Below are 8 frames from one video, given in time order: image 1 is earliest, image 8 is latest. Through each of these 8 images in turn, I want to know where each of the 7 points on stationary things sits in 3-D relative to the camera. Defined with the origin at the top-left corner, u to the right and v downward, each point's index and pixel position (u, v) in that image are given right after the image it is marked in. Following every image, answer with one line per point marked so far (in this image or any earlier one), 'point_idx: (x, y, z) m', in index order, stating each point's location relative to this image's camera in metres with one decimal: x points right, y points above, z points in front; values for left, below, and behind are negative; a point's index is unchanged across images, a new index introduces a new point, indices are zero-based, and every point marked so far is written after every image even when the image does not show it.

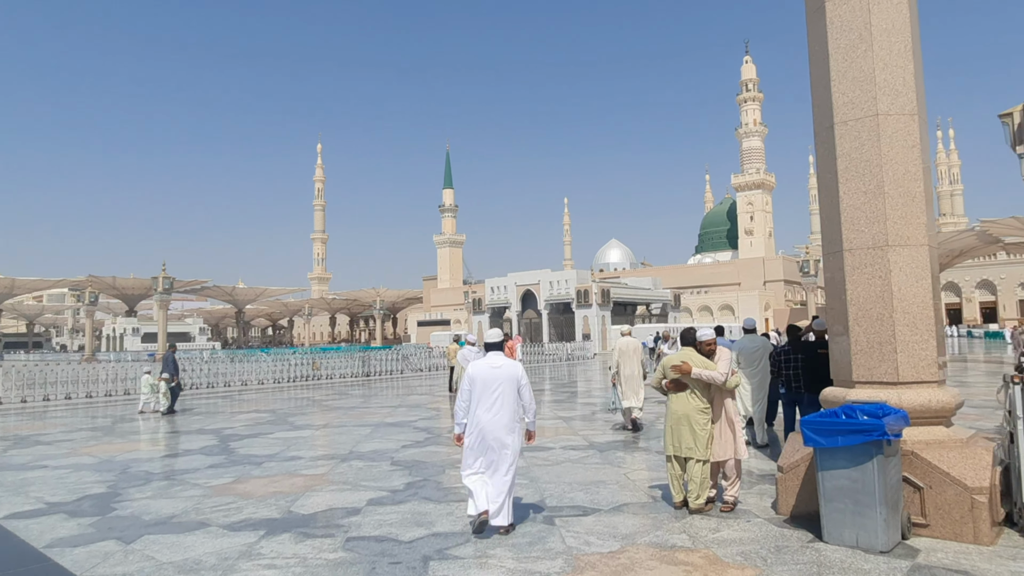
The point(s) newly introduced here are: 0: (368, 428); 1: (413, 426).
0: (-1.9, -1.8, +9.0) m
1: (-1.3, -1.9, +9.2) m
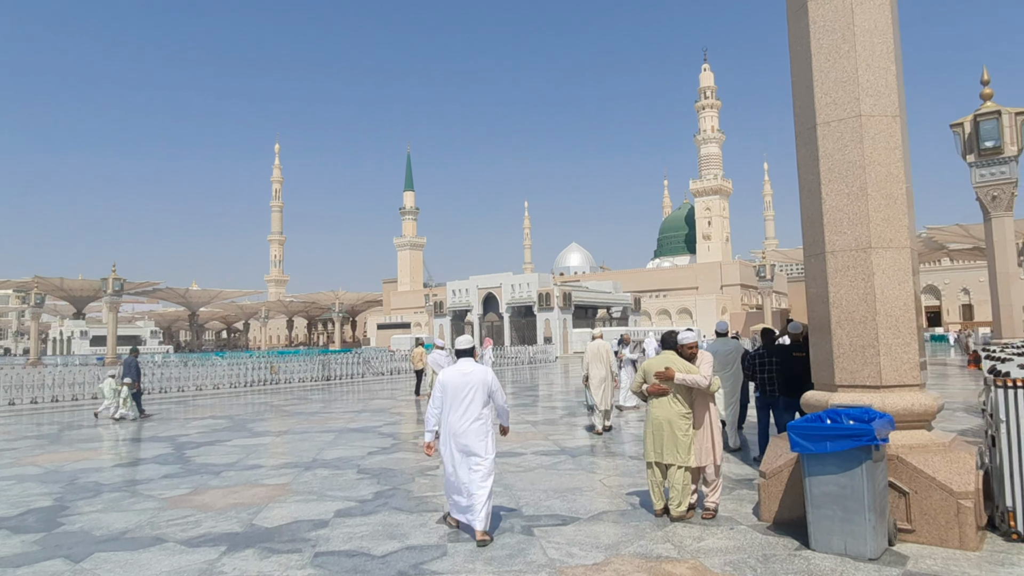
0: (-2.3, -1.9, +8.7) m
1: (-1.8, -1.9, +9.0) m
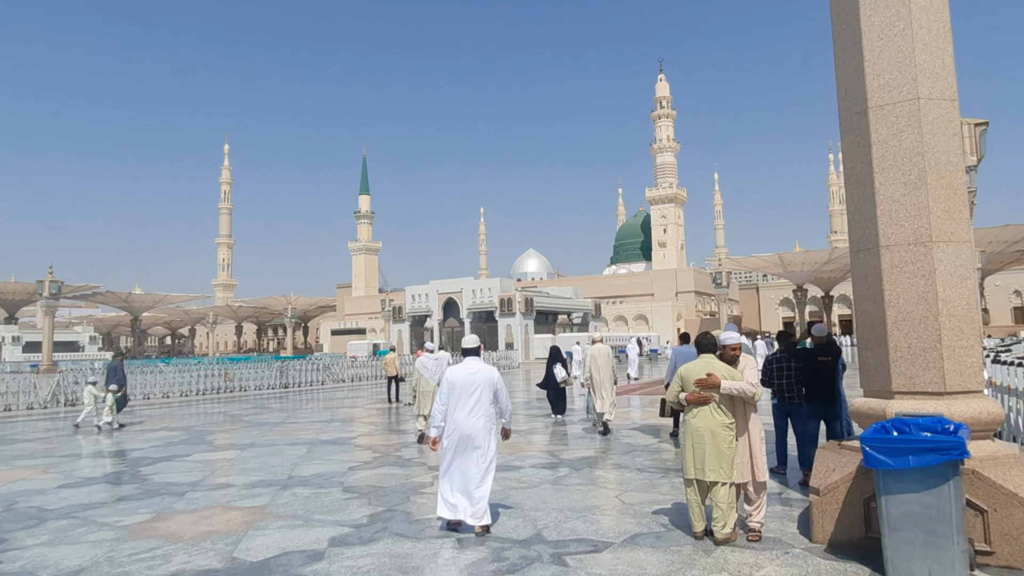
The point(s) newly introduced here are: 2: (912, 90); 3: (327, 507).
0: (-2.4, -1.8, +8.0) m
1: (-1.9, -1.9, +8.3) m
2: (+2.3, +1.2, +4.0) m
3: (-1.4, -1.6, +5.0) m
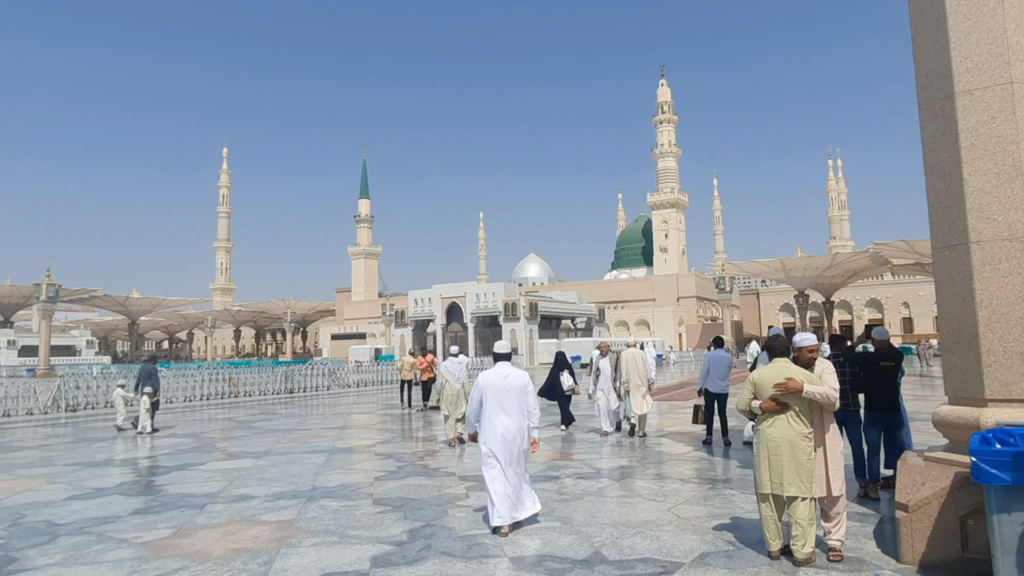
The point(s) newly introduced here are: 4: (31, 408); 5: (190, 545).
0: (-2.1, -1.9, +7.6) m
1: (-1.6, -1.9, +8.0) m
2: (+2.7, +1.2, +3.7) m
3: (-1.0, -1.6, +4.7) m
4: (-10.4, -2.6, +14.9) m
5: (-1.9, -1.5, +4.2) m
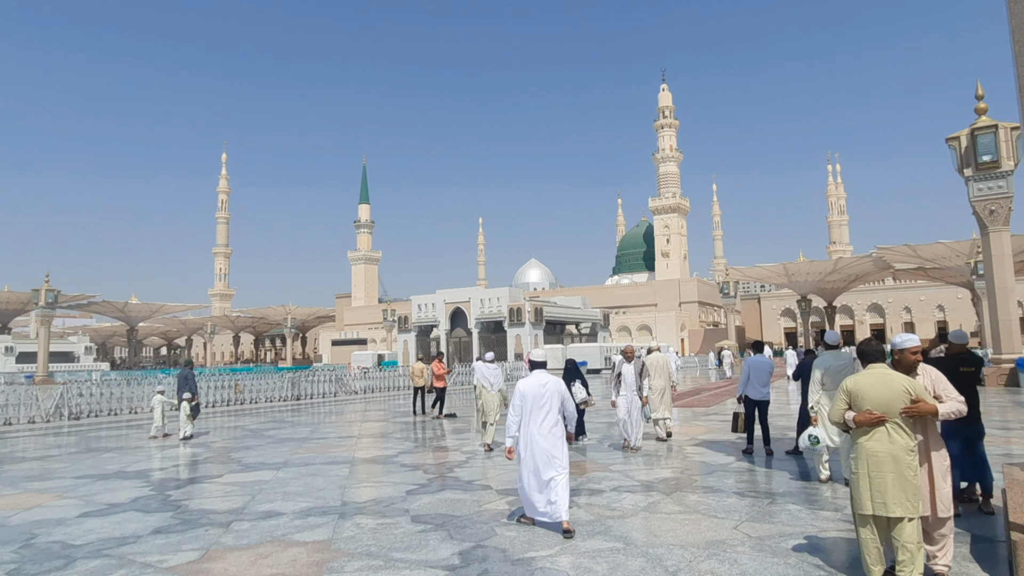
0: (-1.8, -1.9, +7.3) m
1: (-1.3, -1.9, +7.6) m
2: (+3.0, +1.2, +3.4) m
3: (-0.7, -1.6, +4.3) m
4: (-10.1, -2.7, +14.5) m
5: (-1.6, -1.5, +3.8) m
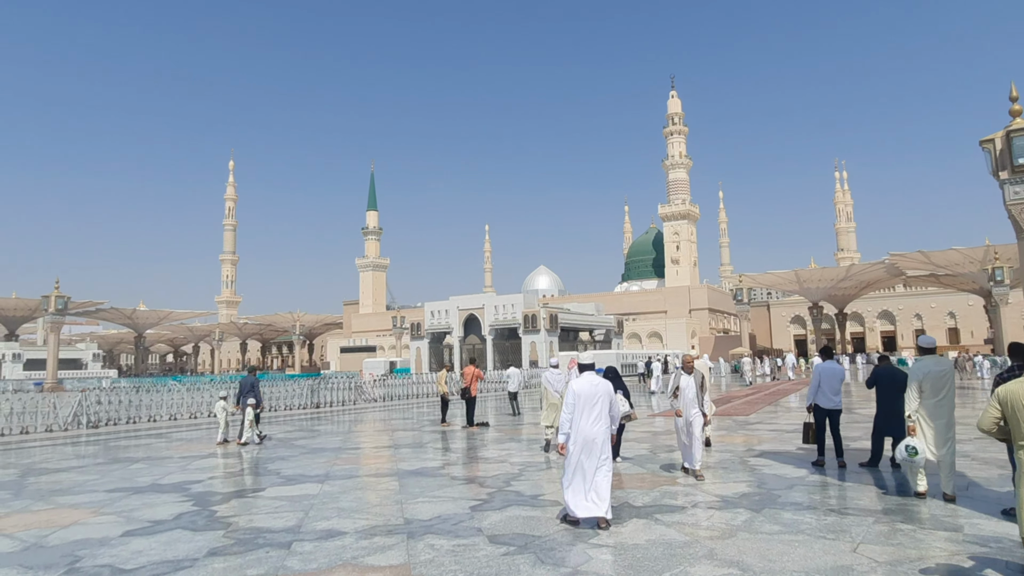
0: (-1.2, -1.9, +6.8) m
1: (-0.7, -1.9, +7.2) m
2: (+3.6, +1.2, +3.0) m
3: (-0.1, -1.6, +3.9) m
4: (-9.5, -2.8, +14.1) m
5: (-1.0, -1.5, +3.4) m
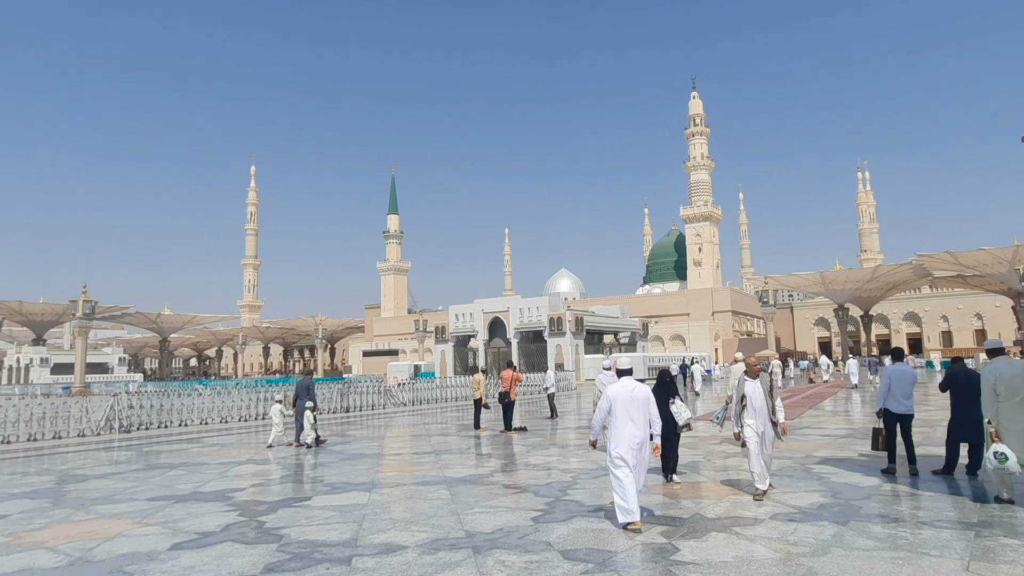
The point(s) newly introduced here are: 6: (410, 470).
0: (-0.7, -1.9, +6.6) m
1: (-0.2, -1.9, +6.9) m
2: (+4.0, +1.2, +2.6) m
3: (+0.3, -1.6, +3.6) m
4: (-8.8, -2.9, +14.0) m
5: (-0.6, -1.5, +3.1) m
6: (-1.2, -2.0, +7.7) m
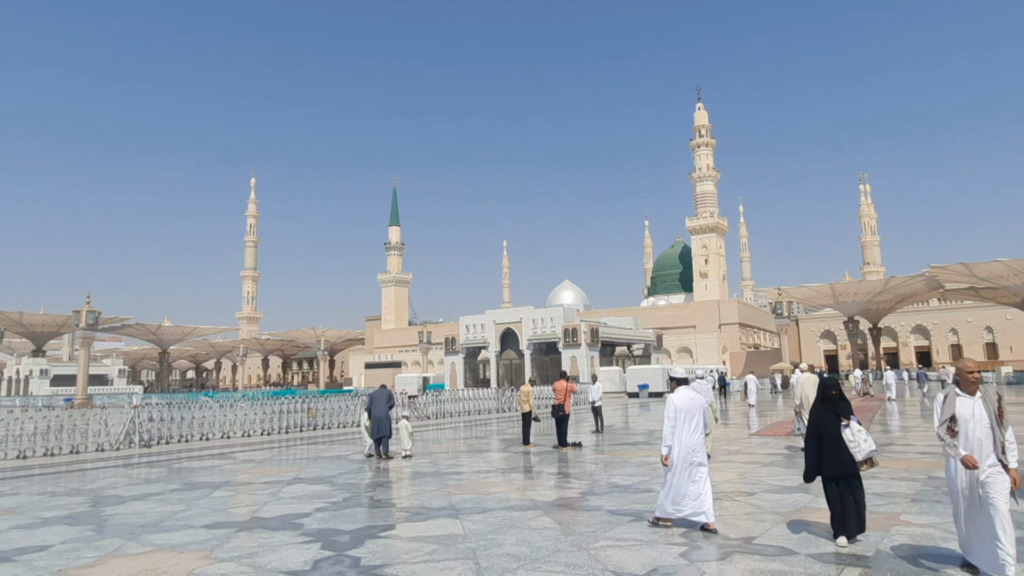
0: (+0.2, -1.9, +5.7) m
1: (+0.7, -1.9, +6.0) m
2: (+4.9, +1.3, +1.8) m
3: (+1.2, -1.5, +2.8) m
4: (-7.9, -3.0, +13.1) m
5: (+0.3, -1.4, +2.2) m
6: (-0.4, -2.0, +6.8) m
